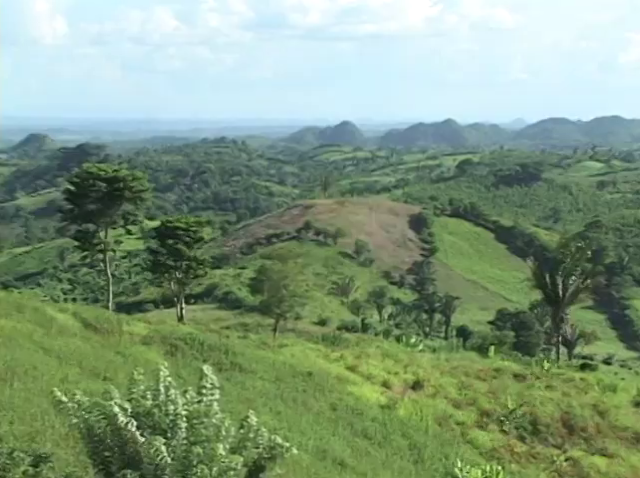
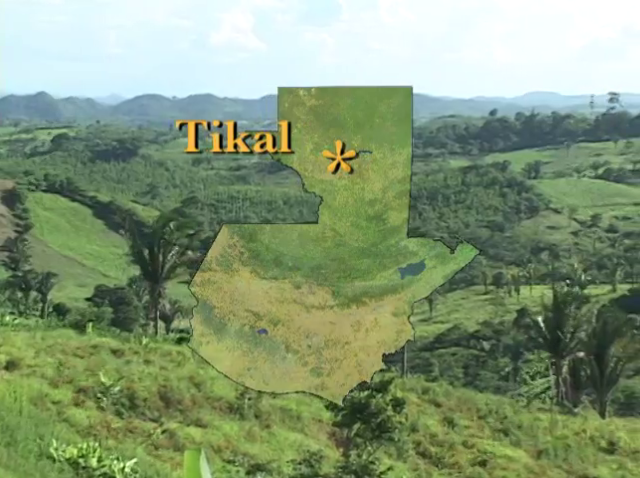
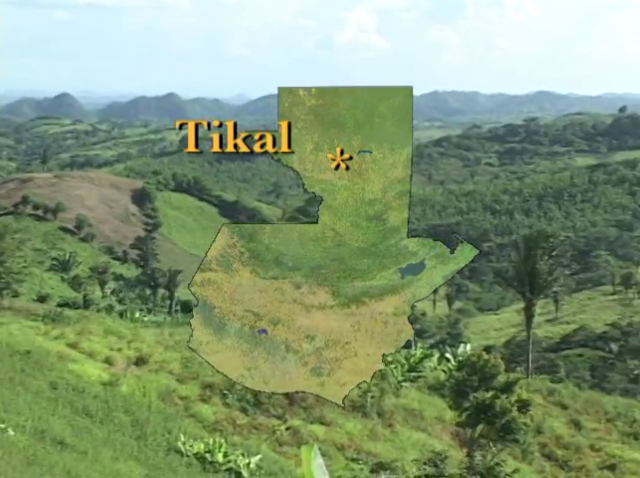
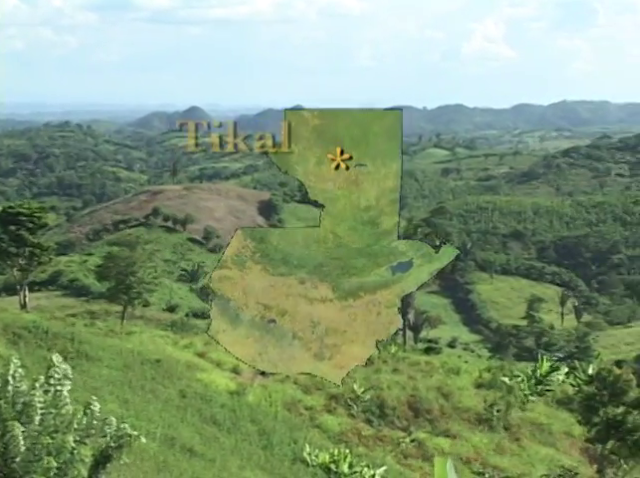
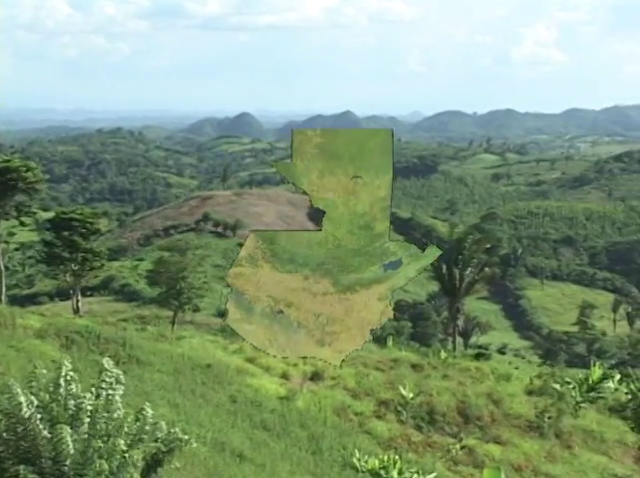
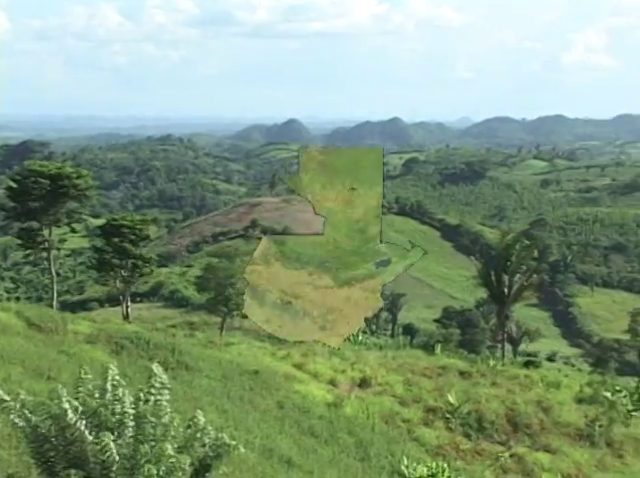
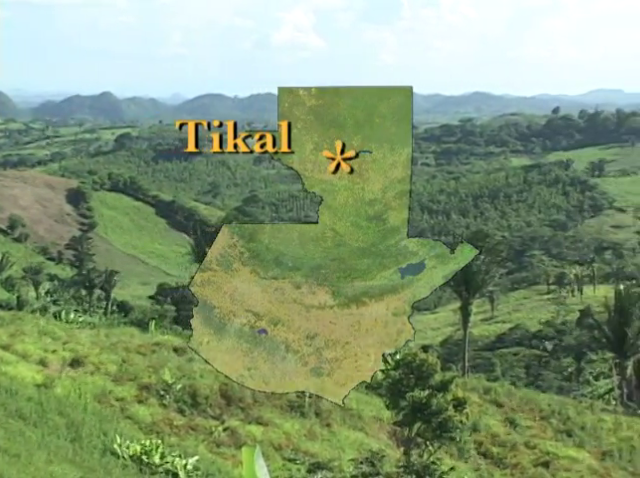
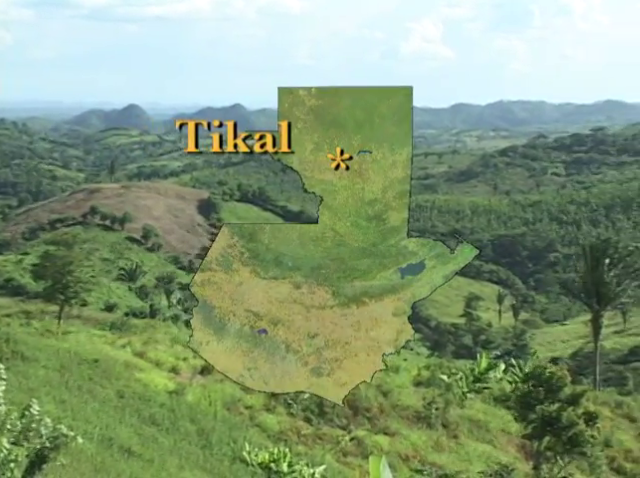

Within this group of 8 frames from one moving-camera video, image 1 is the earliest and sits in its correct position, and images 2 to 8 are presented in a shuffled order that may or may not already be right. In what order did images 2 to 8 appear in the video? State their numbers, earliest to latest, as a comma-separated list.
6, 5, 4, 8, 3, 7, 2
